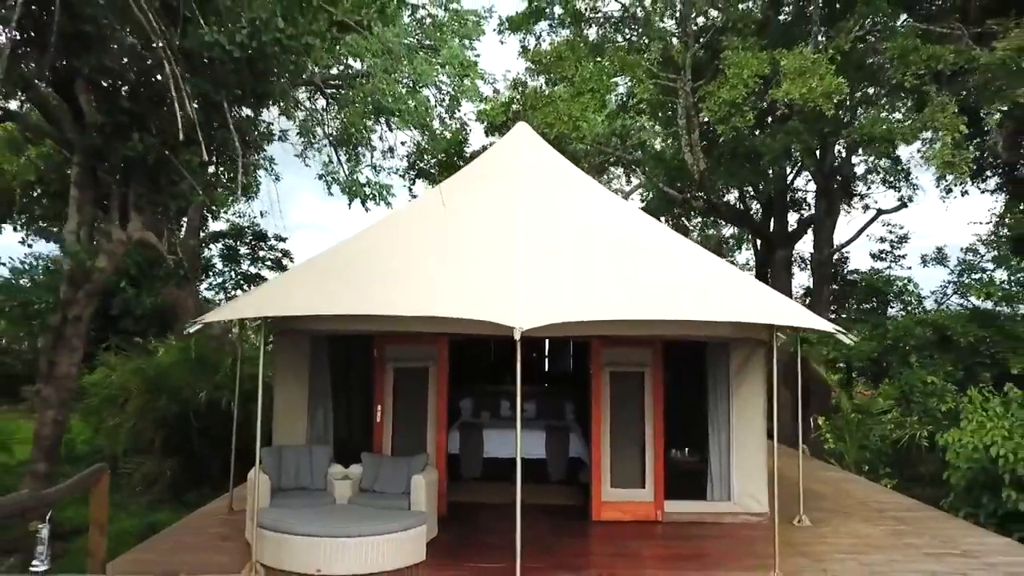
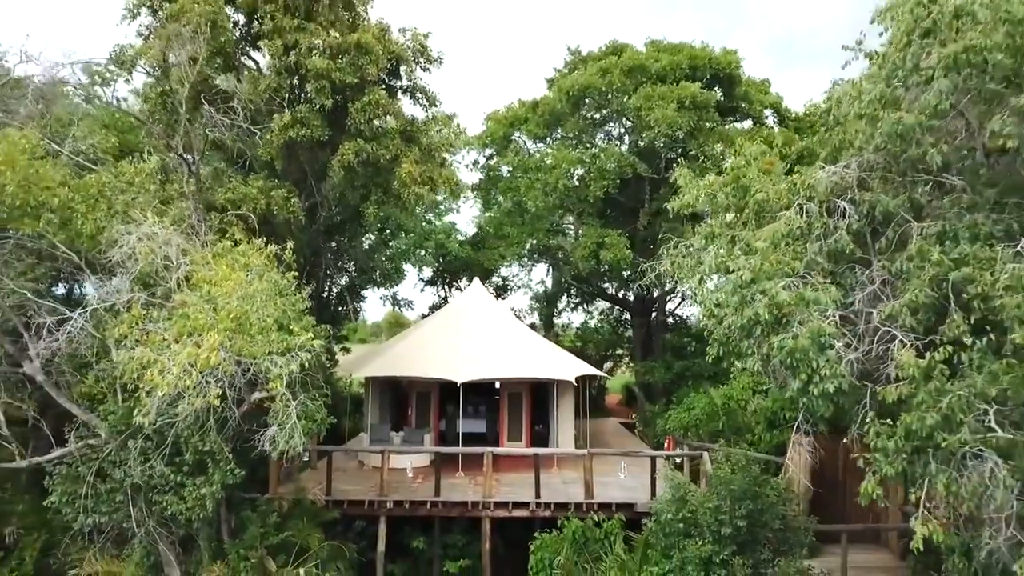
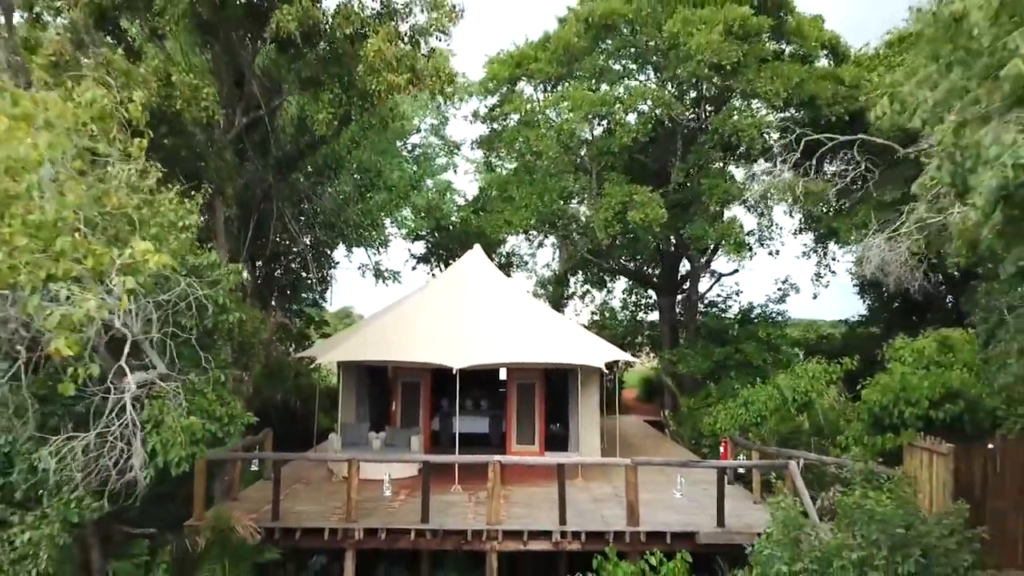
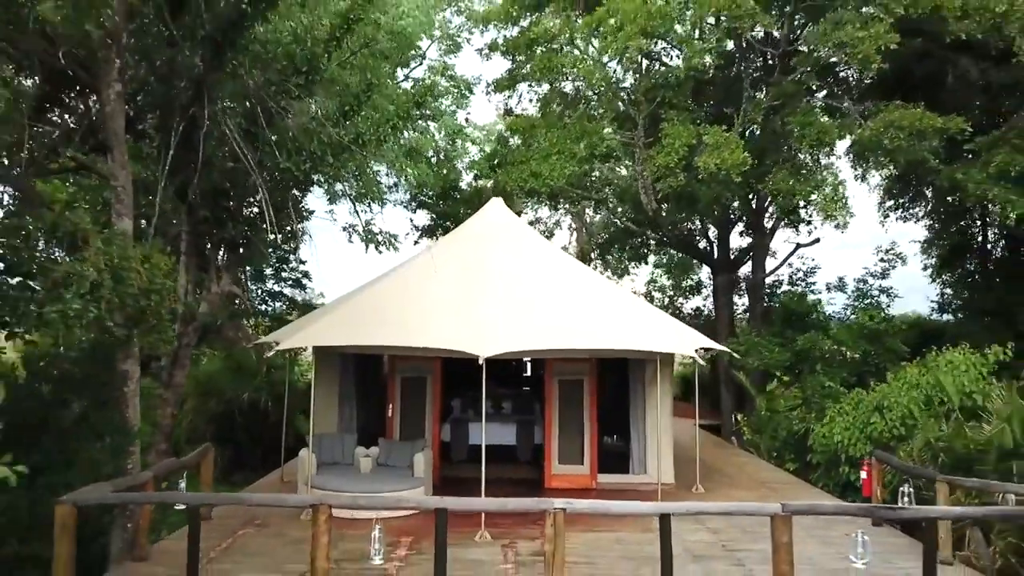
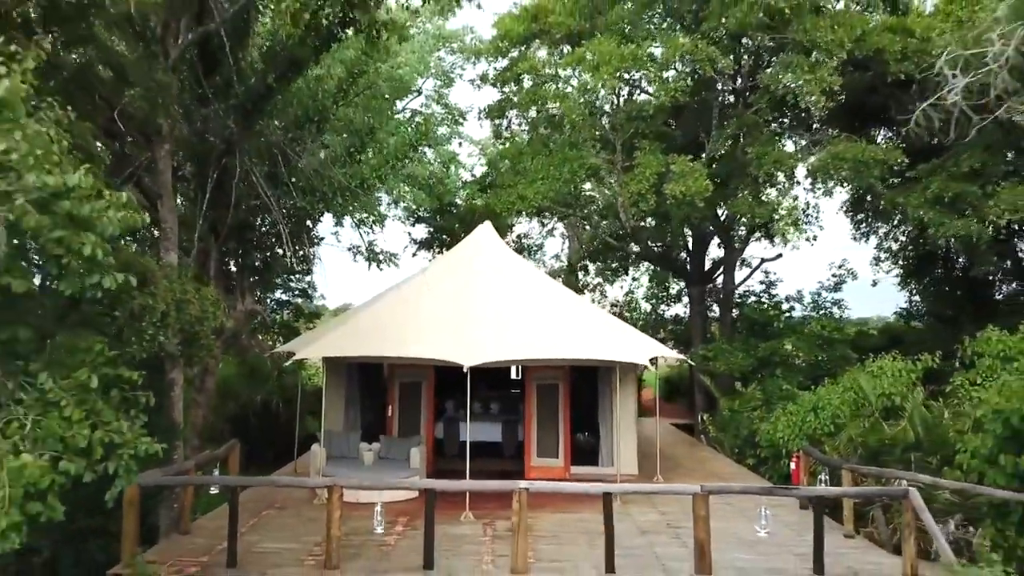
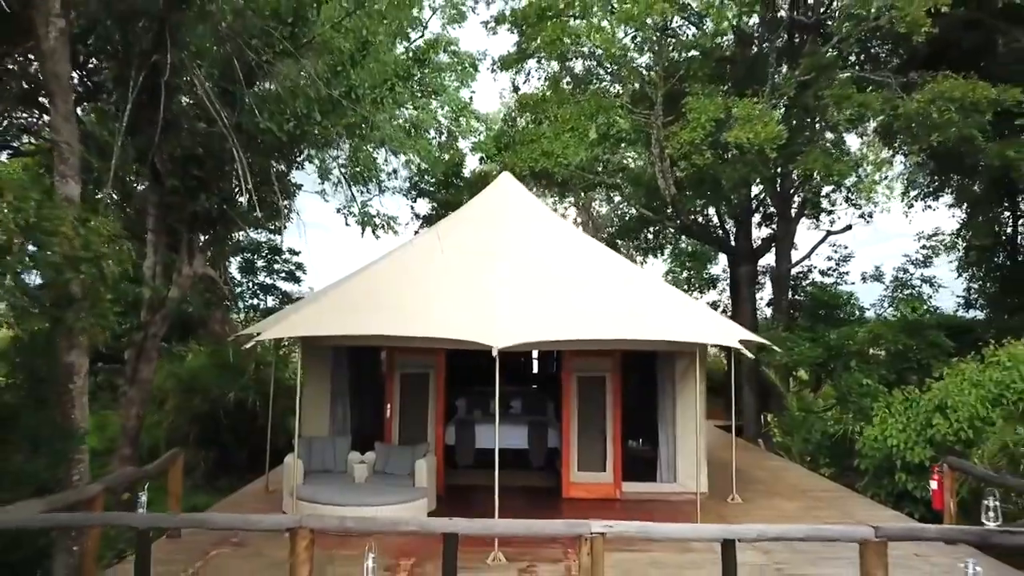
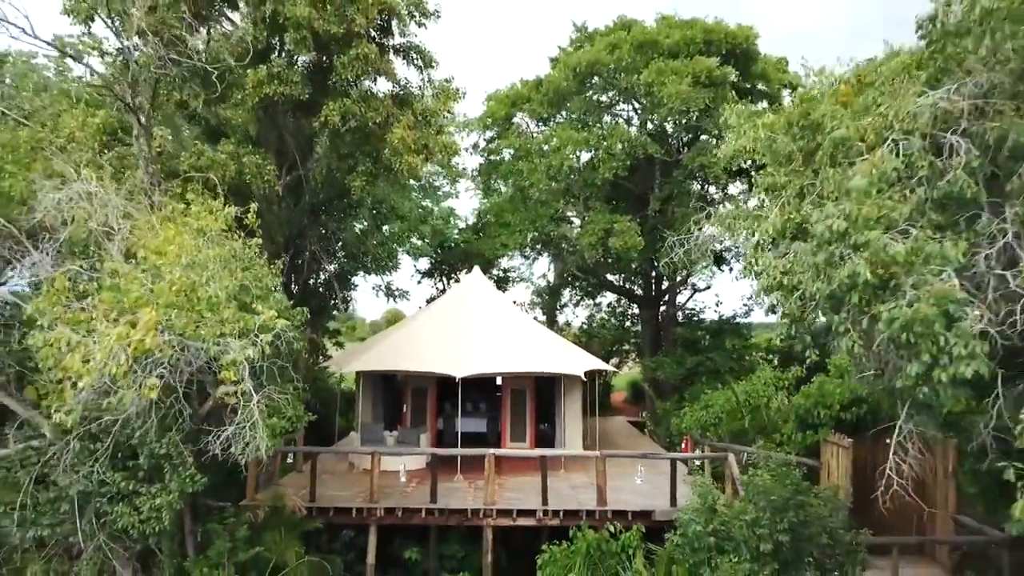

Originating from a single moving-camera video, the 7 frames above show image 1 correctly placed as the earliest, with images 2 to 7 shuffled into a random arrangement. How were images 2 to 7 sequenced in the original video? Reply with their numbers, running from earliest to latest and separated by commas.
6, 4, 5, 3, 7, 2
